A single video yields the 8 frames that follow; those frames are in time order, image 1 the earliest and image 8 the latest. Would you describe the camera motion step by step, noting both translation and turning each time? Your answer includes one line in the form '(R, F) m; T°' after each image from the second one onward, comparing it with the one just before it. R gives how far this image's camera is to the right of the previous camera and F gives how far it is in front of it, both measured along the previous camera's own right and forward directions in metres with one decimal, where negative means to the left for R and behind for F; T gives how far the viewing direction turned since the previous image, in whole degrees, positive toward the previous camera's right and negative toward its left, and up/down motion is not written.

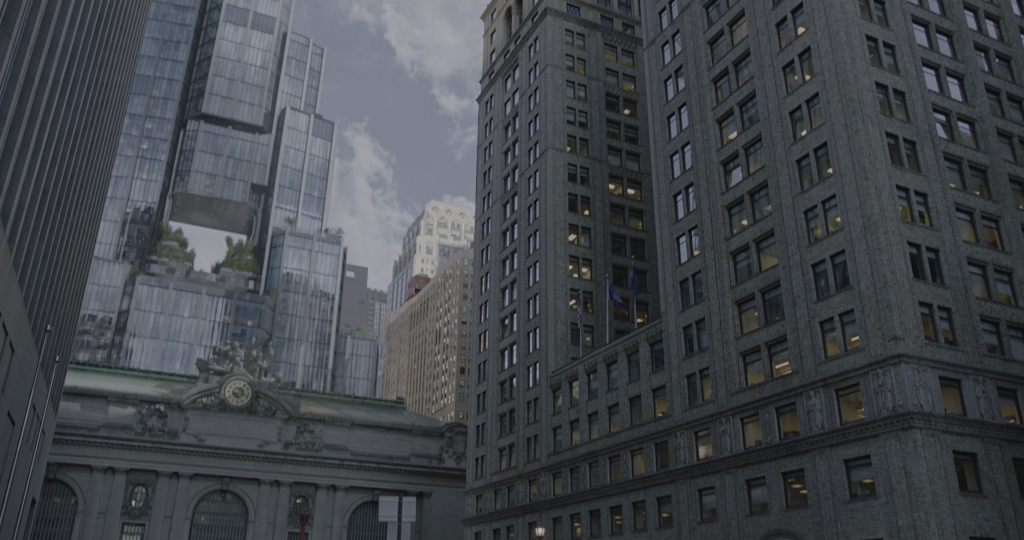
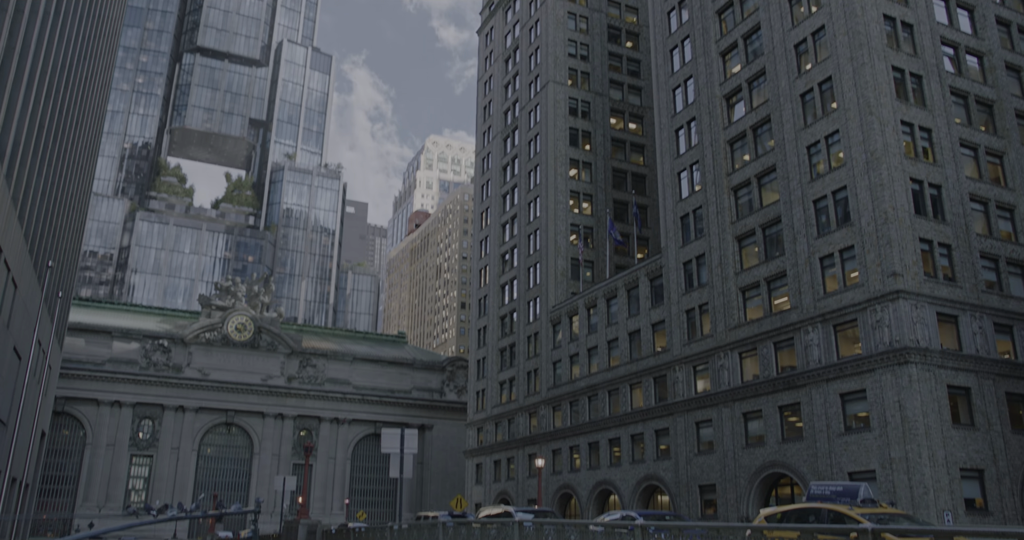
(0.0, 0.0) m; 0°
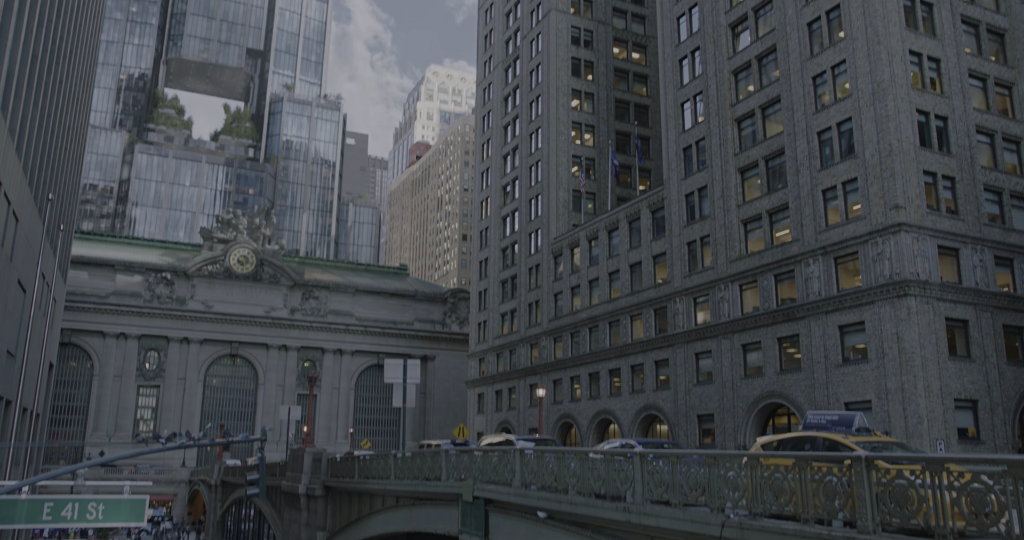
(0.0, 0.0) m; 0°
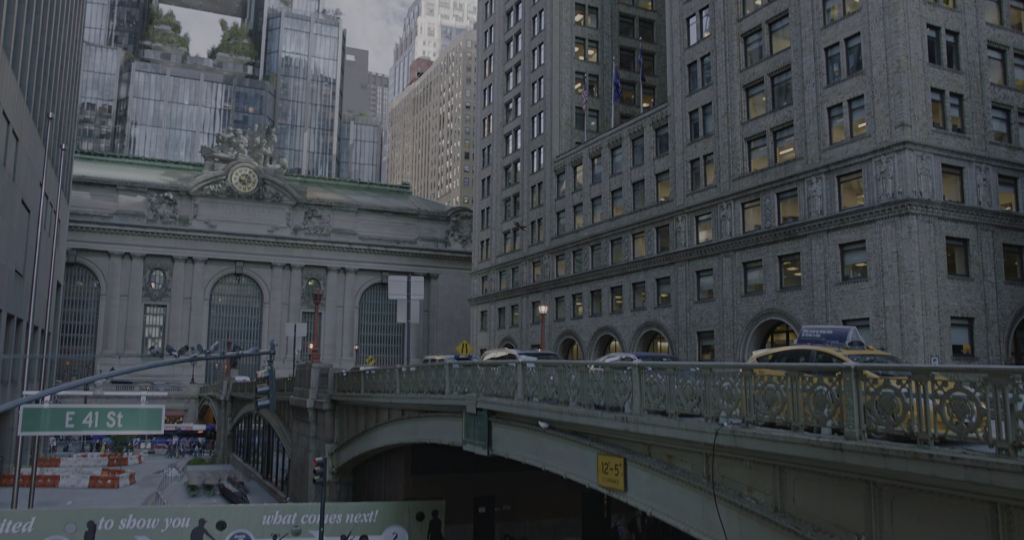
(0.0, -0.2) m; 0°
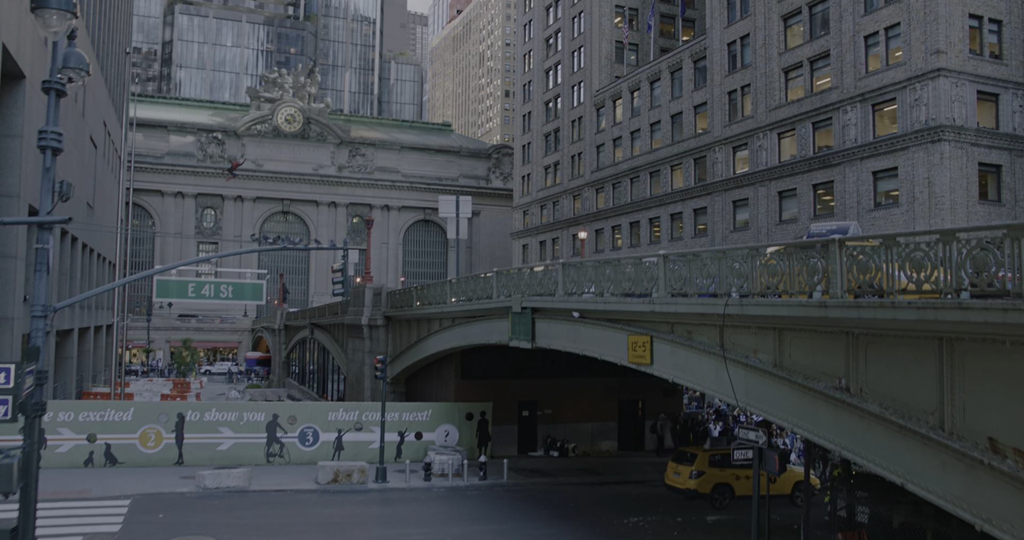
(0.0, -2.1) m; -3°
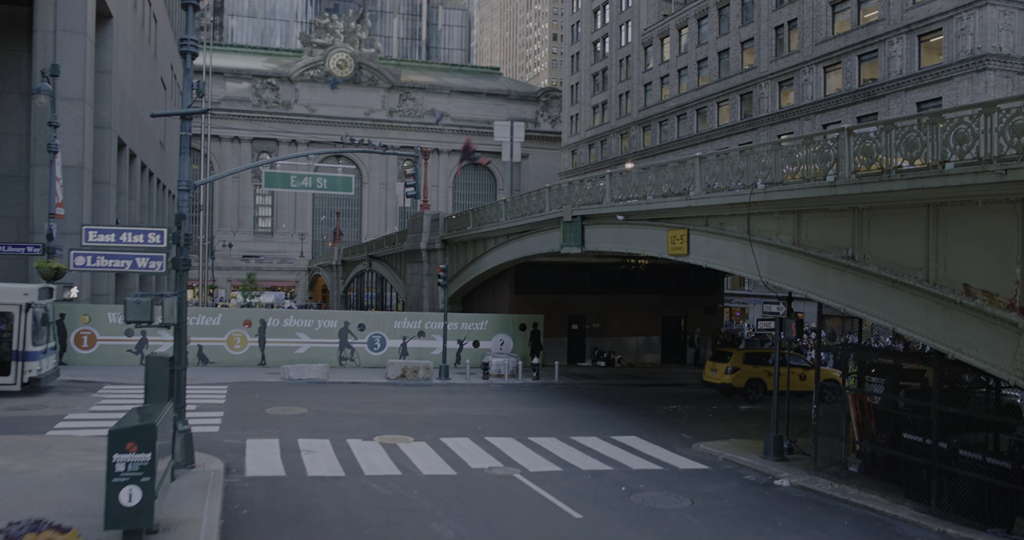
(-0.1, -2.2) m; -3°
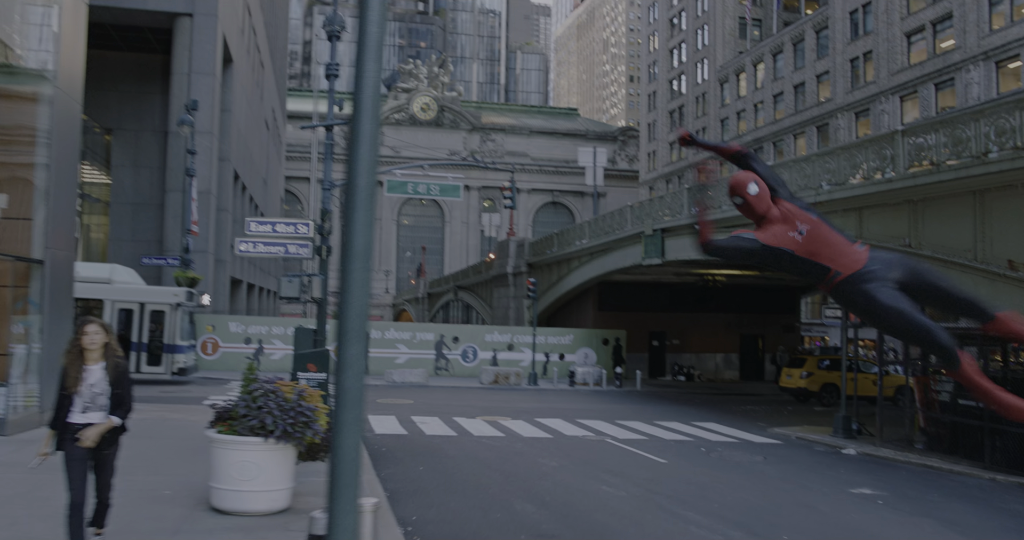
(-0.3, -2.1) m; -5°
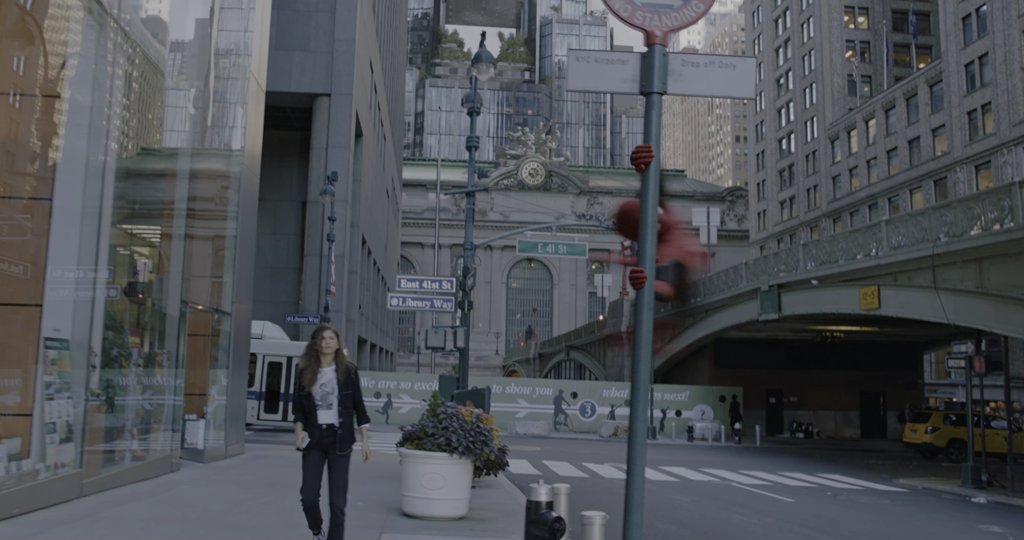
(-0.4, -1.3) m; -7°
